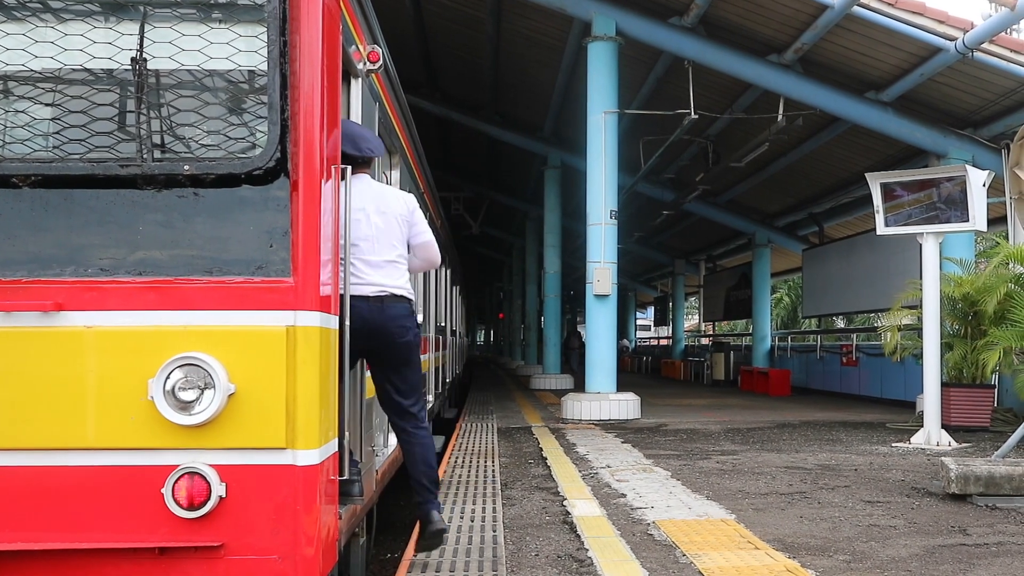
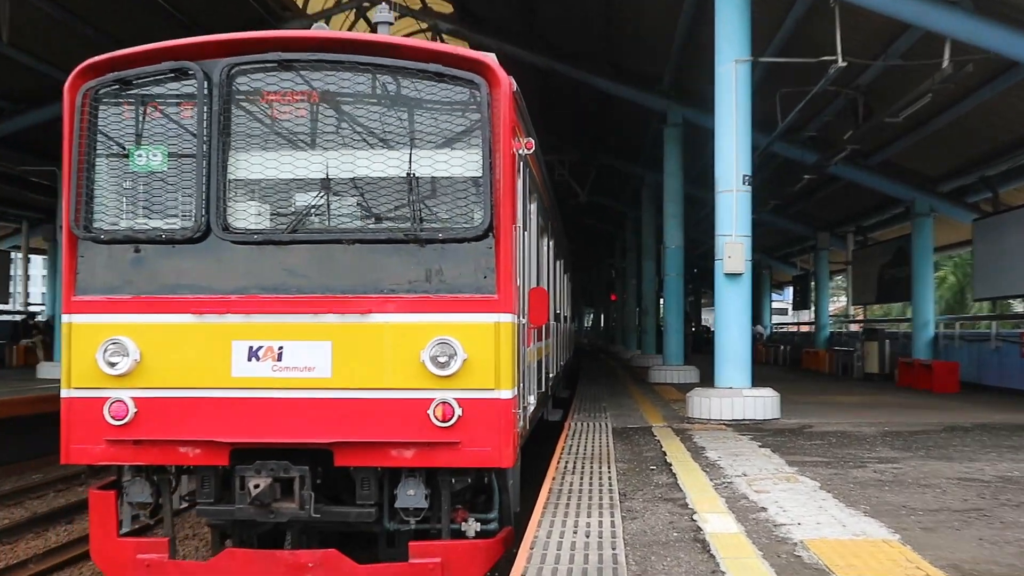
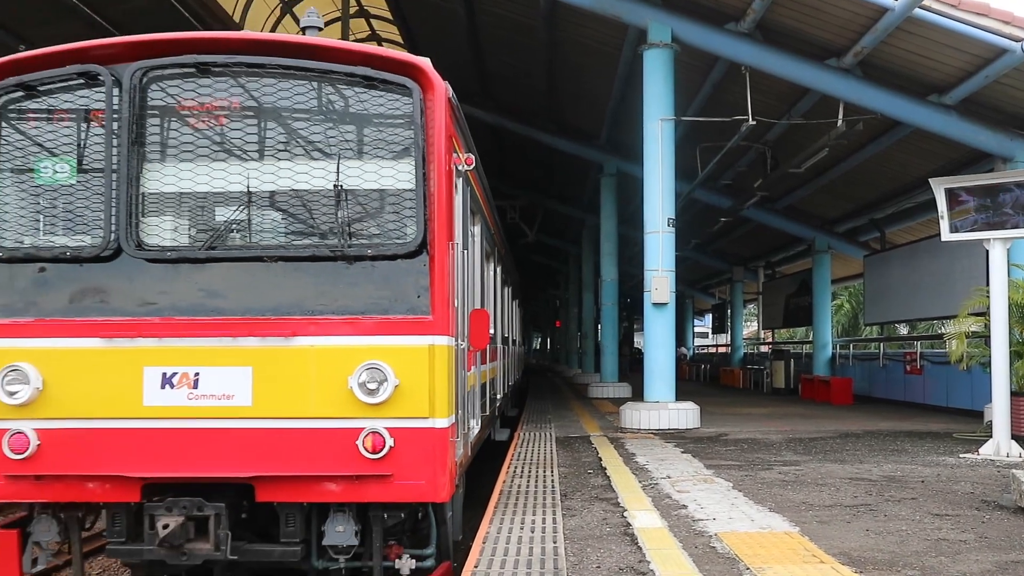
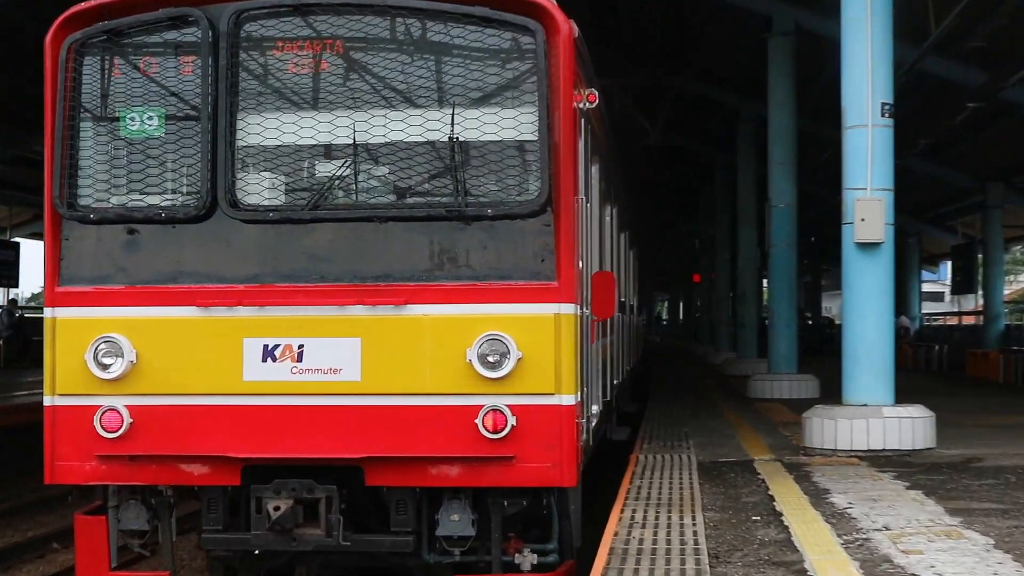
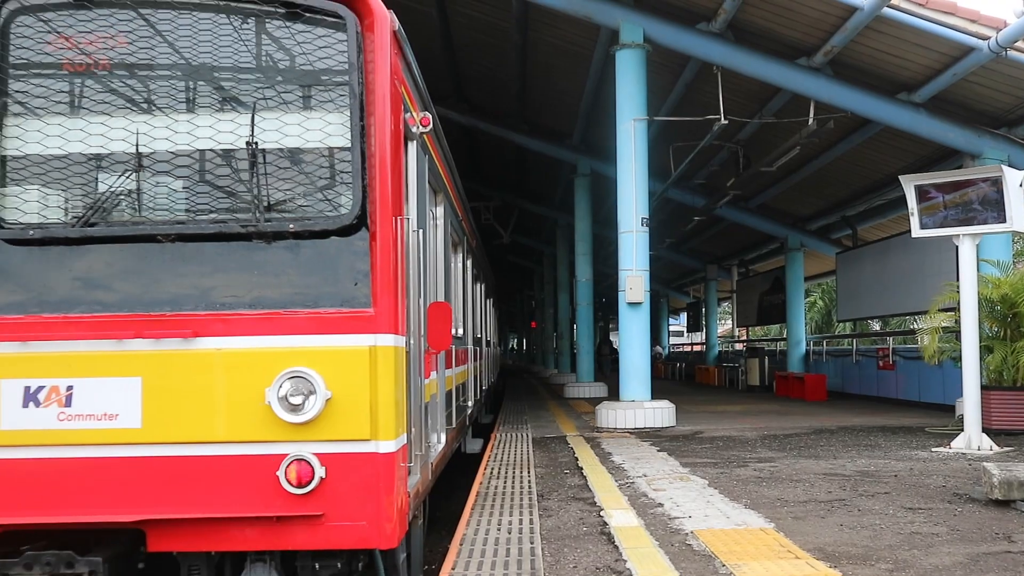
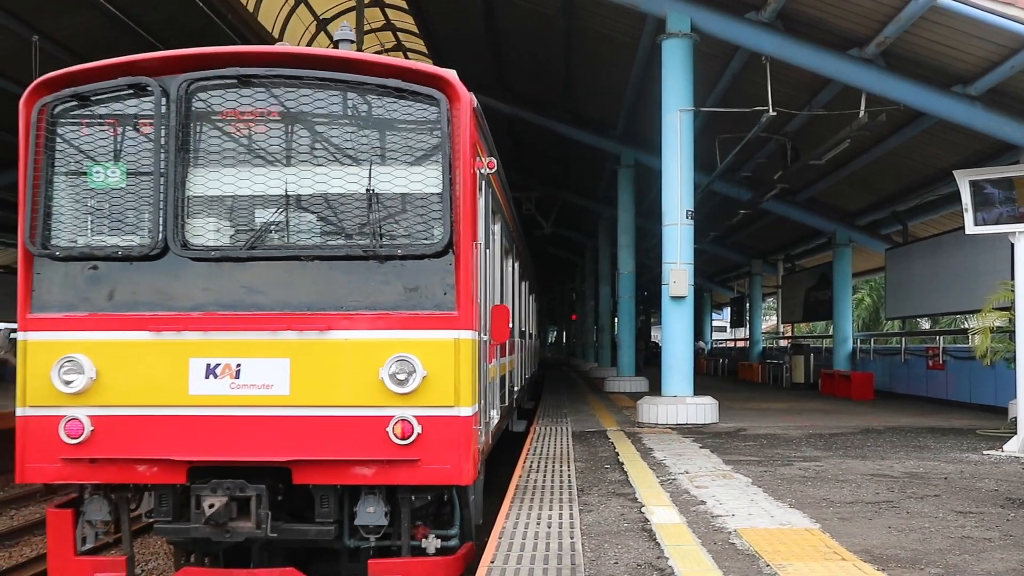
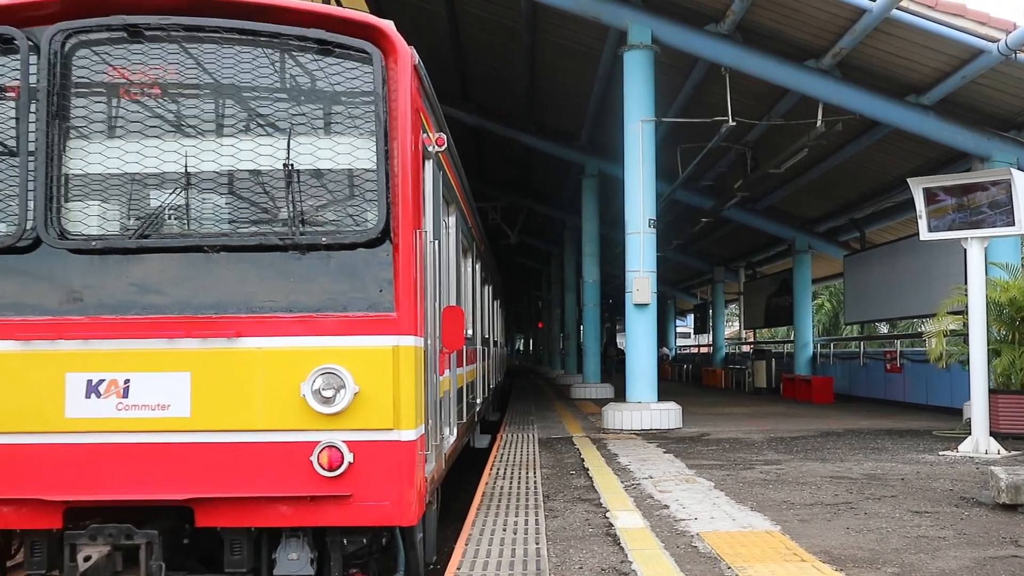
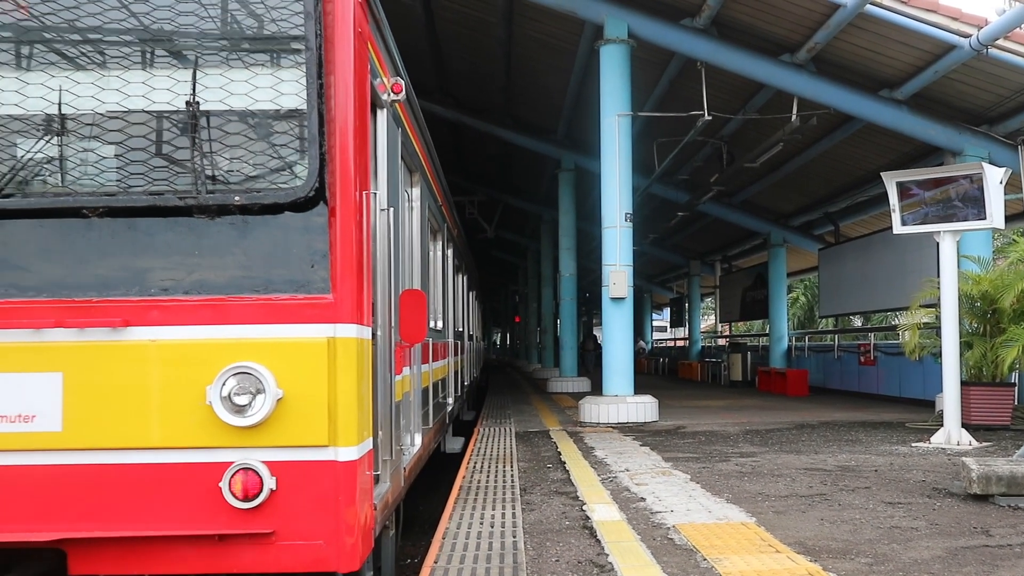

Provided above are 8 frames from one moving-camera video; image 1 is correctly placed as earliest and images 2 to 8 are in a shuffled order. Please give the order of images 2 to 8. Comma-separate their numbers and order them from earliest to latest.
8, 5, 7, 3, 6, 2, 4
